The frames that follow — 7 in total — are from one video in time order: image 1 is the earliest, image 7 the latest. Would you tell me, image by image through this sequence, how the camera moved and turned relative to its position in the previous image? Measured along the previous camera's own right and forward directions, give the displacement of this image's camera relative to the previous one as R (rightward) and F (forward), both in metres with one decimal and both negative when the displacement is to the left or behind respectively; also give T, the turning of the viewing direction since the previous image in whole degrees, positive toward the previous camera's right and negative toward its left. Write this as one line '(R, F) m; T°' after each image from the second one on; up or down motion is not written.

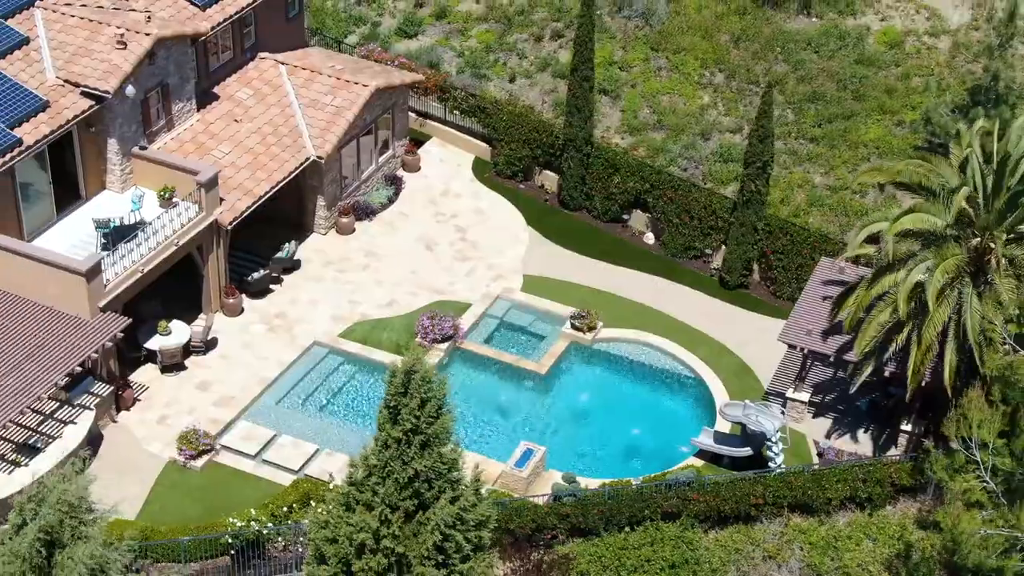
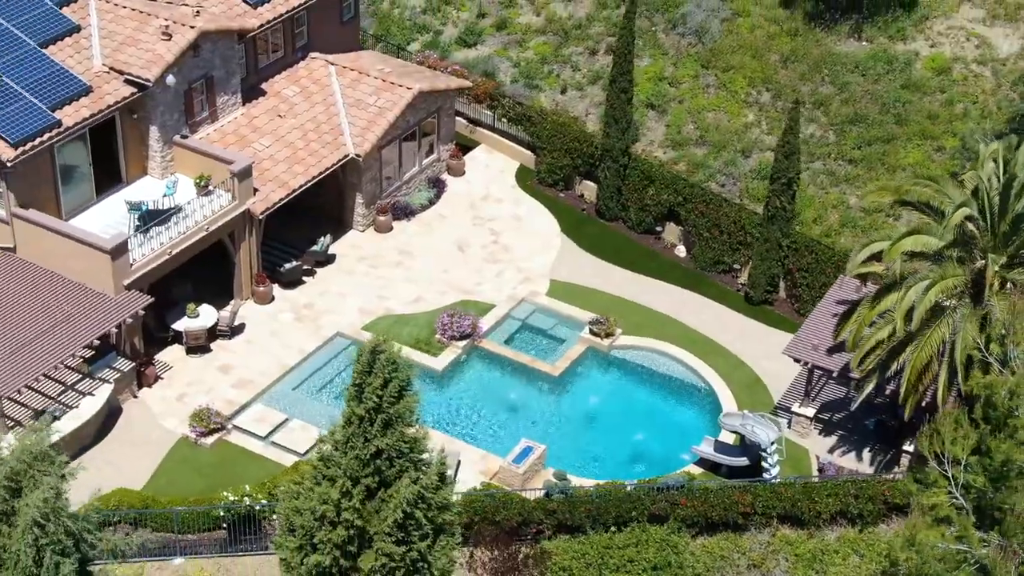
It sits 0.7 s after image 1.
(+2.6, -0.5) m; -5°
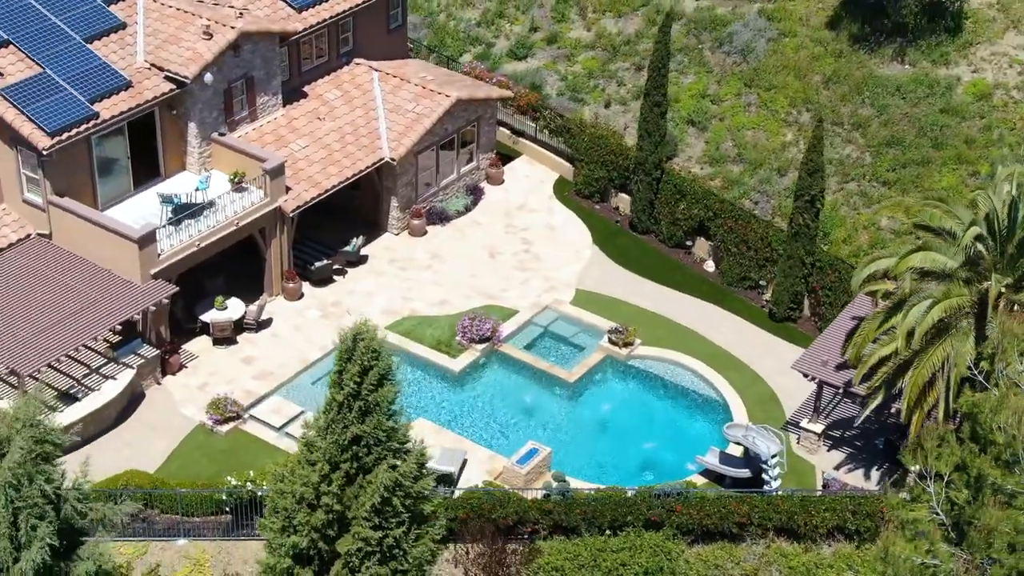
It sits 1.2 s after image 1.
(+2.0, -0.4) m; -4°
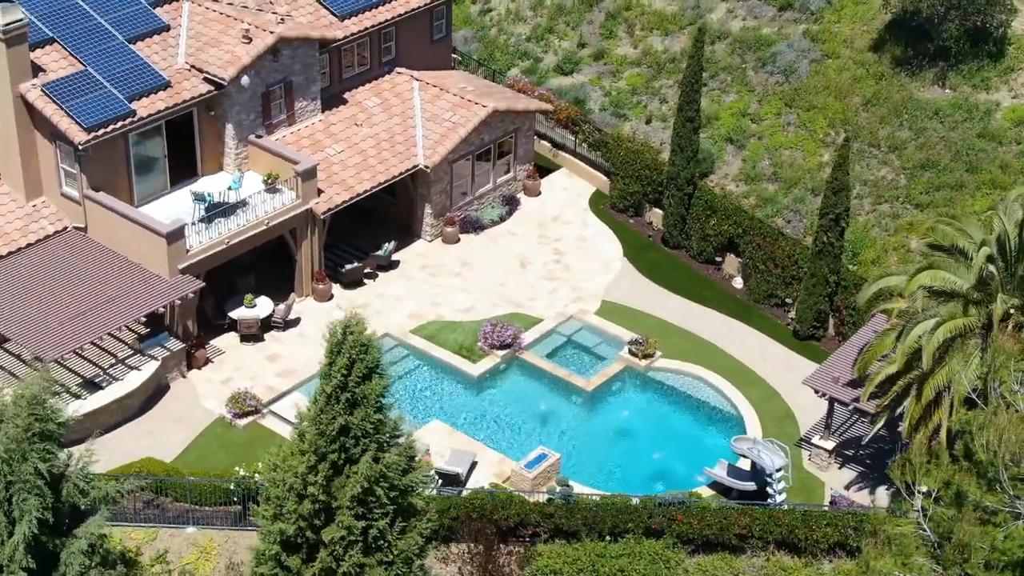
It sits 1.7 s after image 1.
(+1.7, -0.4) m; -3°
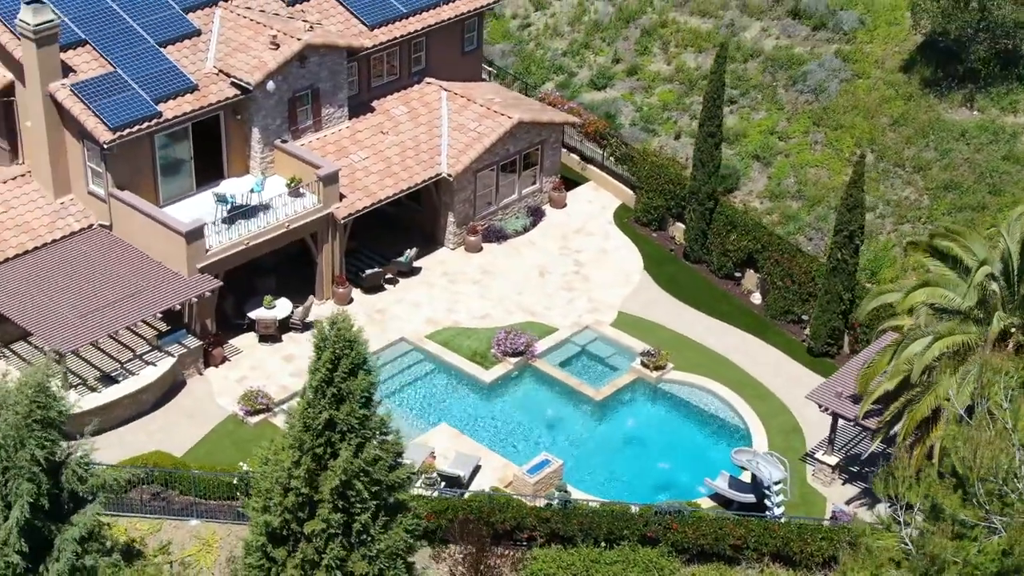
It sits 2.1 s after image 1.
(+1.5, -0.4) m; -3°
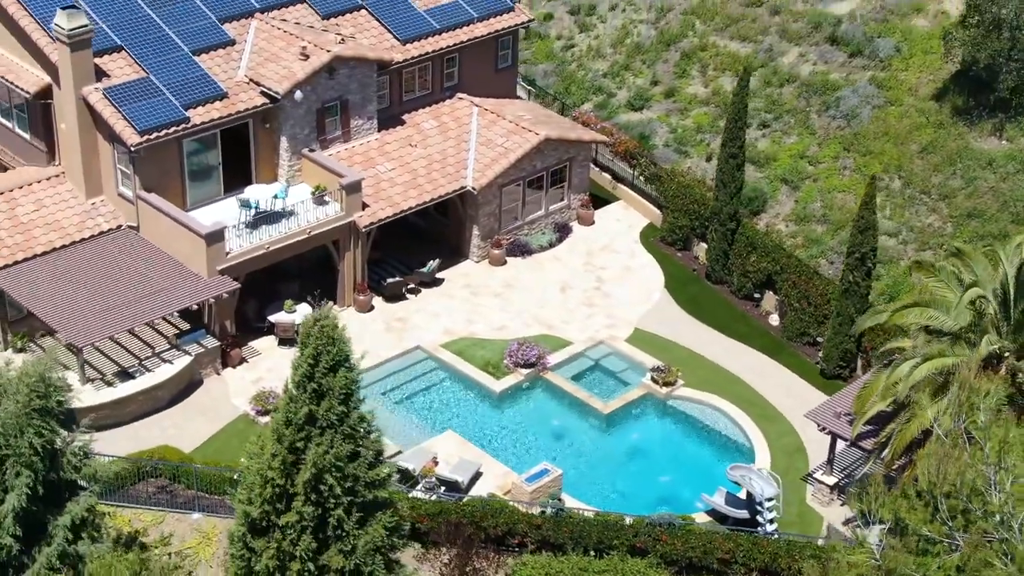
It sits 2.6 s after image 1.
(+1.9, -0.5) m; -3°
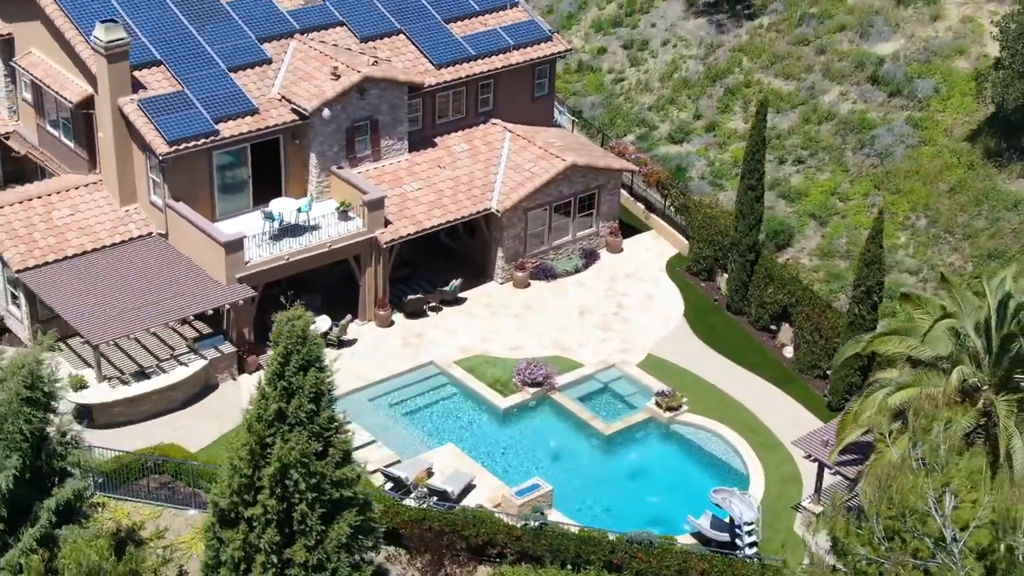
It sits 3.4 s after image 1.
(+2.8, -0.6) m; -4°
